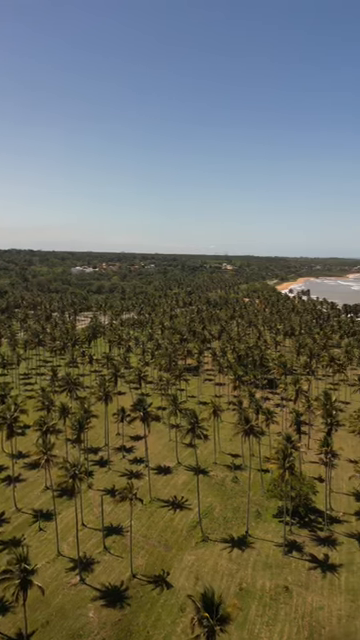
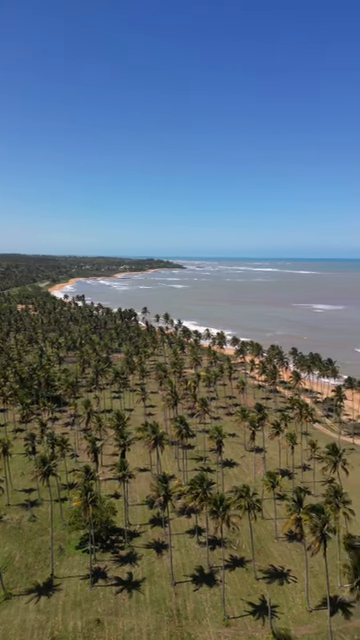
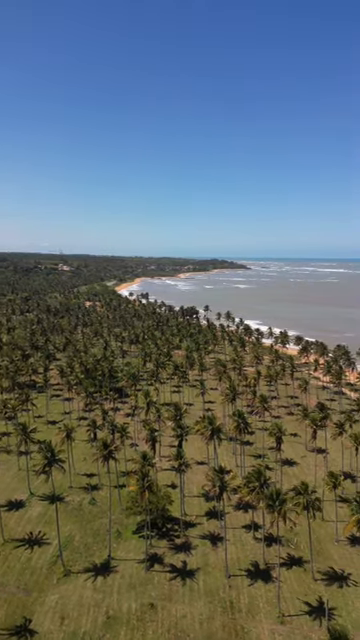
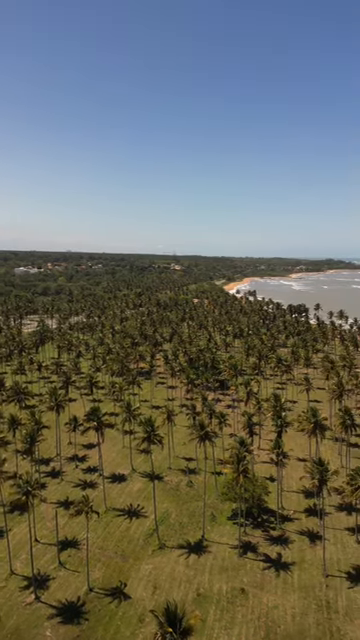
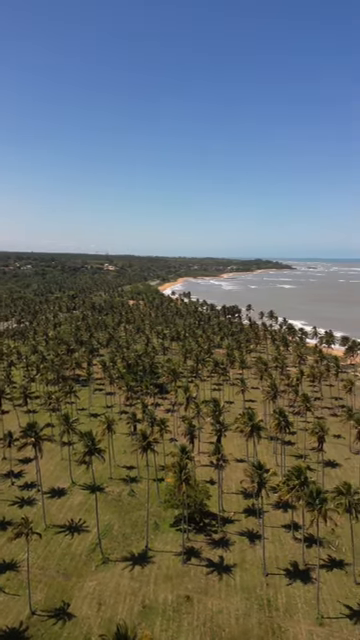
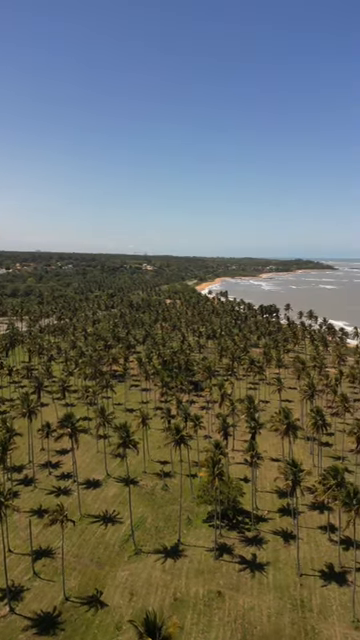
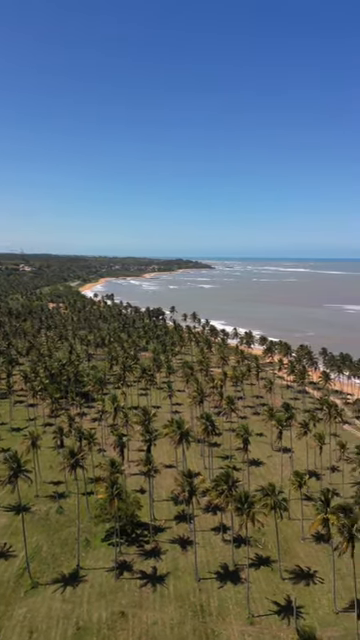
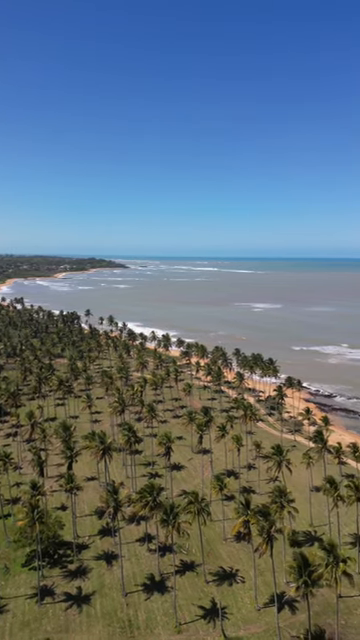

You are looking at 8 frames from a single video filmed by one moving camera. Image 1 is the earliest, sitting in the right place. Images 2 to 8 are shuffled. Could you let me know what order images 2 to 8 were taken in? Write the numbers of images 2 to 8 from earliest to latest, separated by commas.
4, 6, 5, 3, 7, 2, 8
